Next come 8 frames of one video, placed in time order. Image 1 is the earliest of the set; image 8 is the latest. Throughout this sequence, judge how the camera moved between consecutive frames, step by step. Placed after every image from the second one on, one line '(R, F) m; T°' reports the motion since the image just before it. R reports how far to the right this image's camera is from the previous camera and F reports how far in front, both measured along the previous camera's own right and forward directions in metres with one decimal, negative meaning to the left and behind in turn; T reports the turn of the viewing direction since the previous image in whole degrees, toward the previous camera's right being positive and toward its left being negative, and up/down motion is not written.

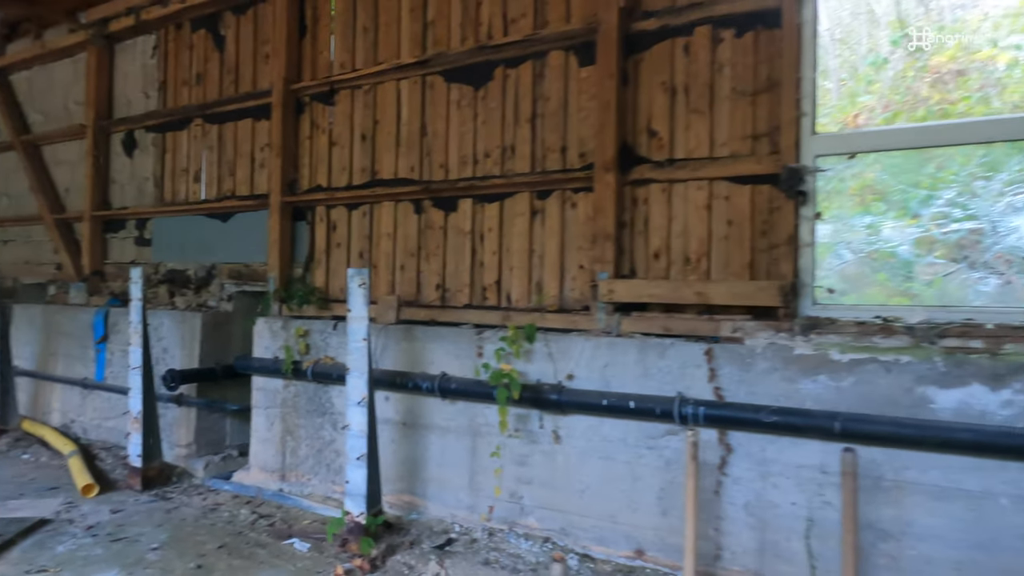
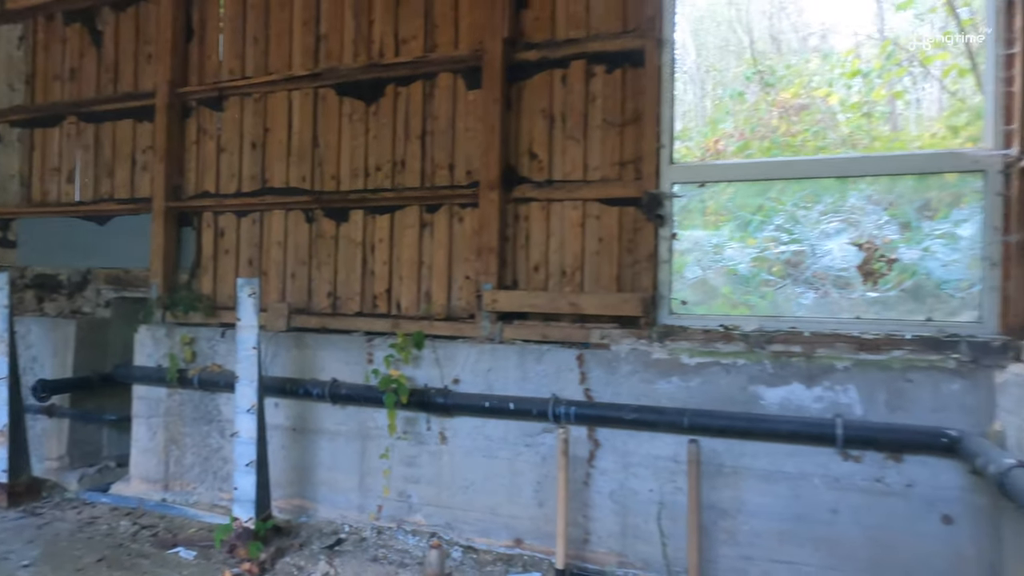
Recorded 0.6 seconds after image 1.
(0.0, -0.2) m; +9°
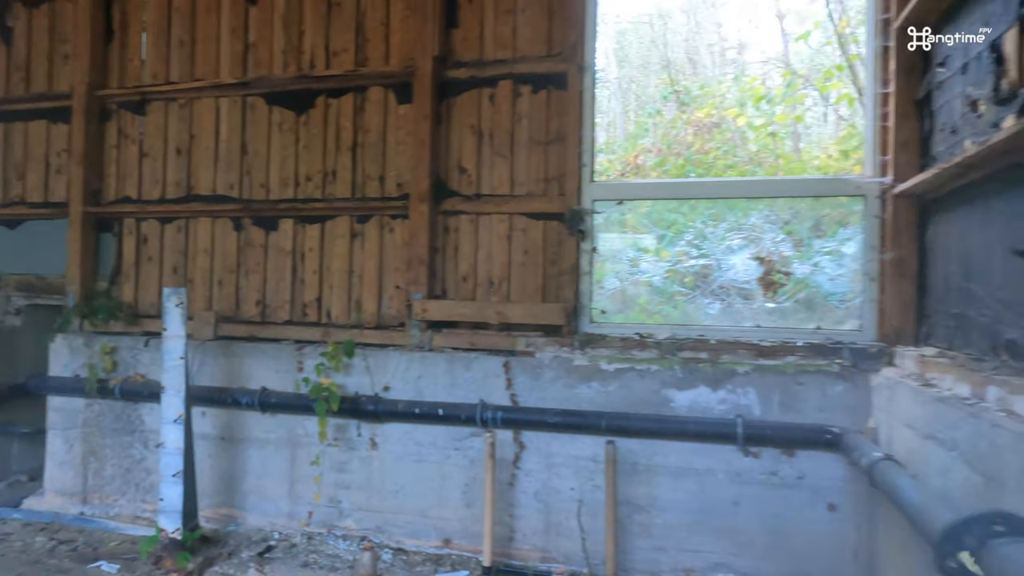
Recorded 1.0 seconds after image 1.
(0.0, -0.1) m; +6°
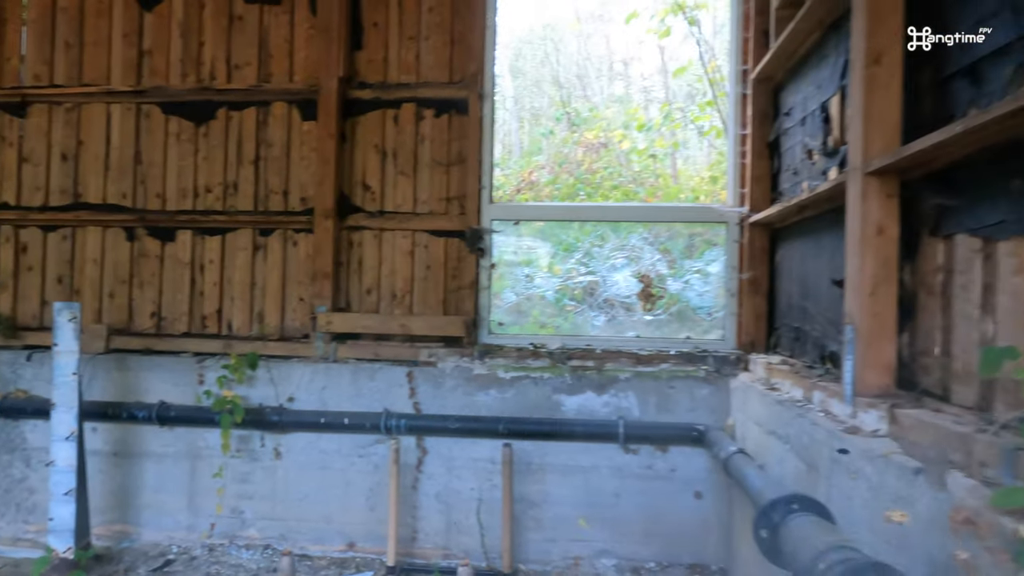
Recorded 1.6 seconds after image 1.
(0.0, -0.2) m; +9°
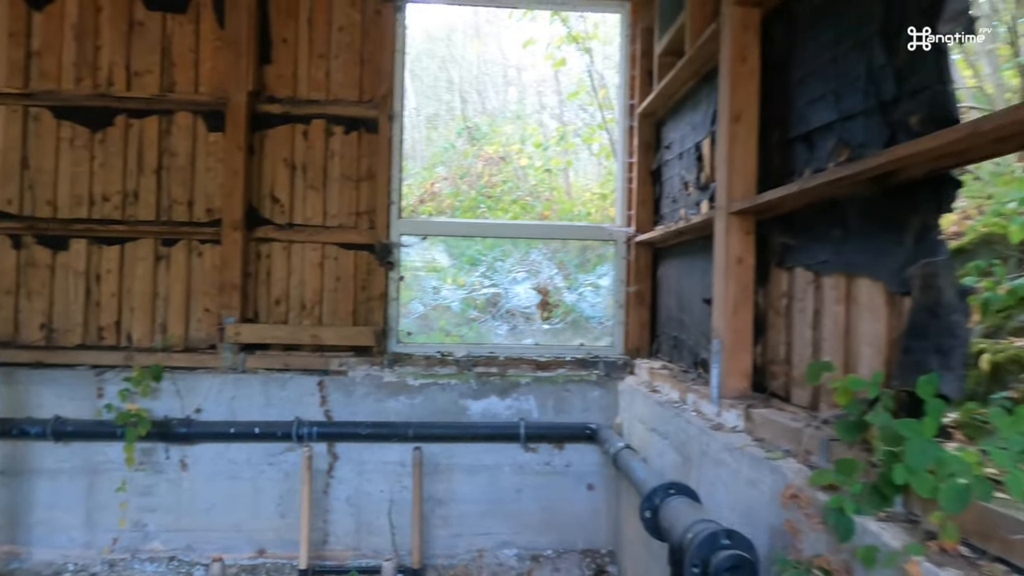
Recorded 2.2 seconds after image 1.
(-0.1, -0.2) m; +9°
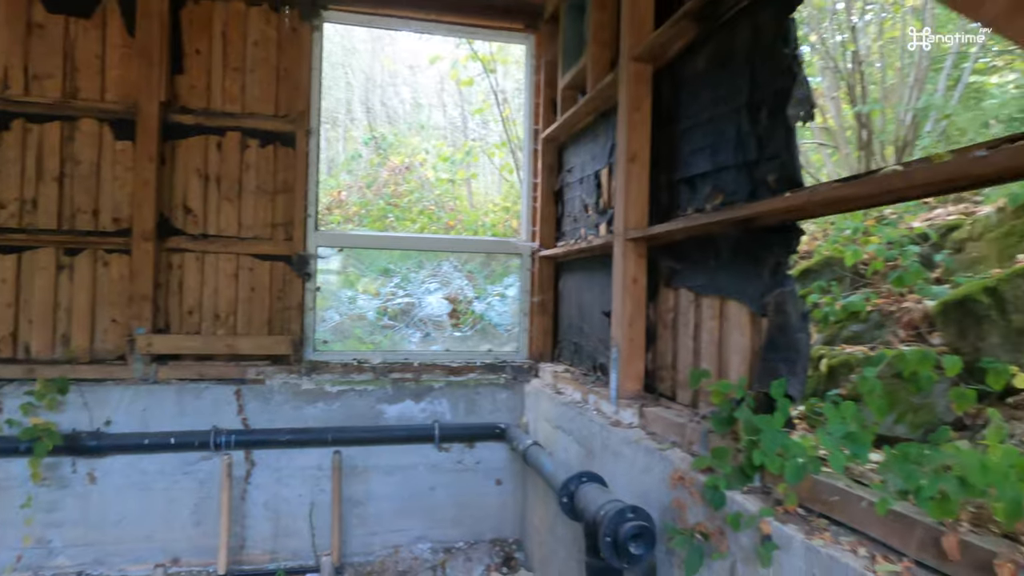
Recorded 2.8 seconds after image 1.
(-0.1, -0.2) m; +9°
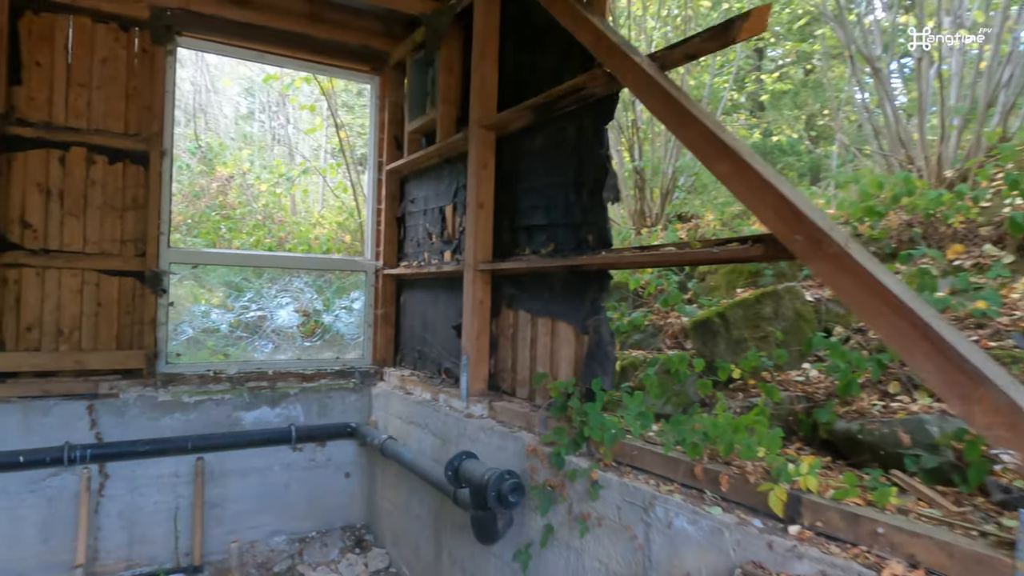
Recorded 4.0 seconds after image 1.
(-0.4, -0.5) m; +18°
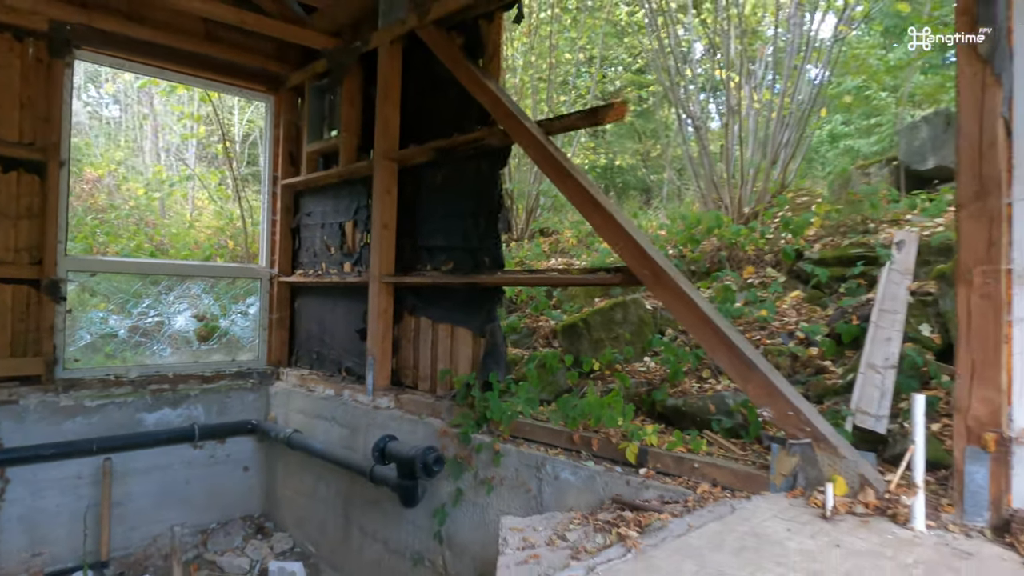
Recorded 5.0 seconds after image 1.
(-0.3, -0.6) m; +13°
